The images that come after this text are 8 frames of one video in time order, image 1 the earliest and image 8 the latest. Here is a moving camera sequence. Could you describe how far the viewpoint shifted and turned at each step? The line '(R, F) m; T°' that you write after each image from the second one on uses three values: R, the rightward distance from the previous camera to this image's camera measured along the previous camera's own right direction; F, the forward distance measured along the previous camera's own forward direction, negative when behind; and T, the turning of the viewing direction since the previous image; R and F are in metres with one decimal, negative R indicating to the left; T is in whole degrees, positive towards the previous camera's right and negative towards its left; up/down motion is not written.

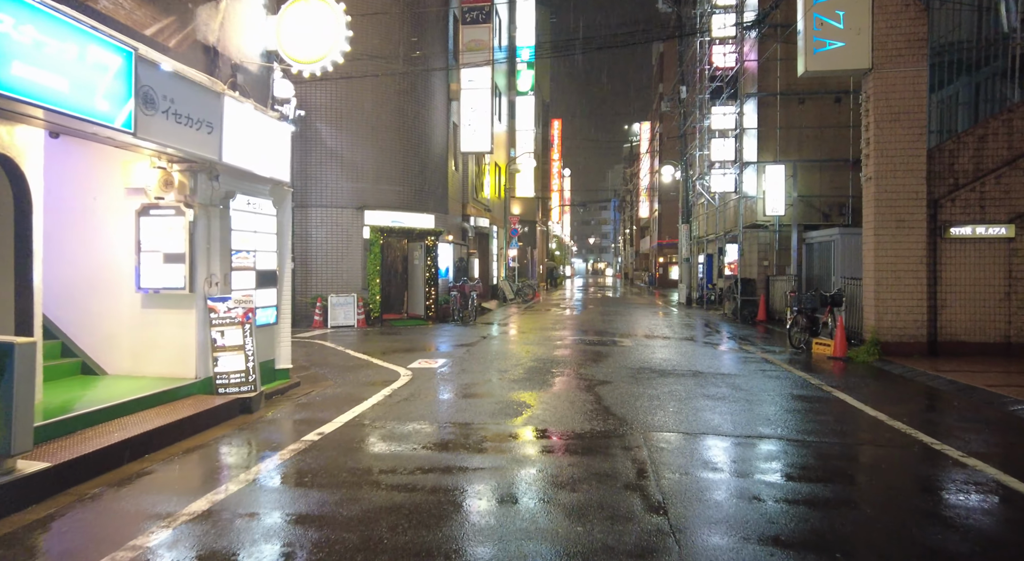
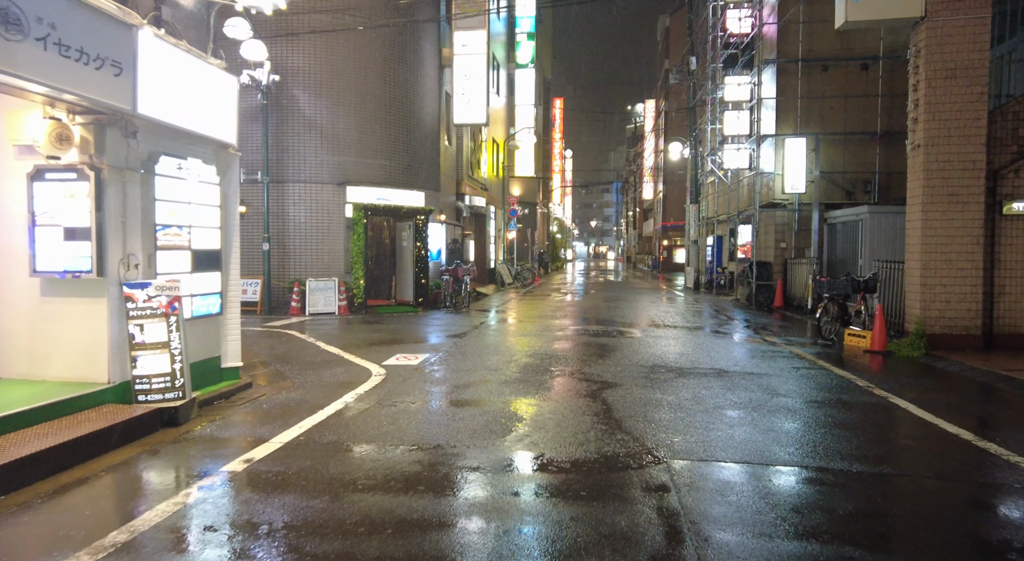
(+0.1, +1.6) m; 0°
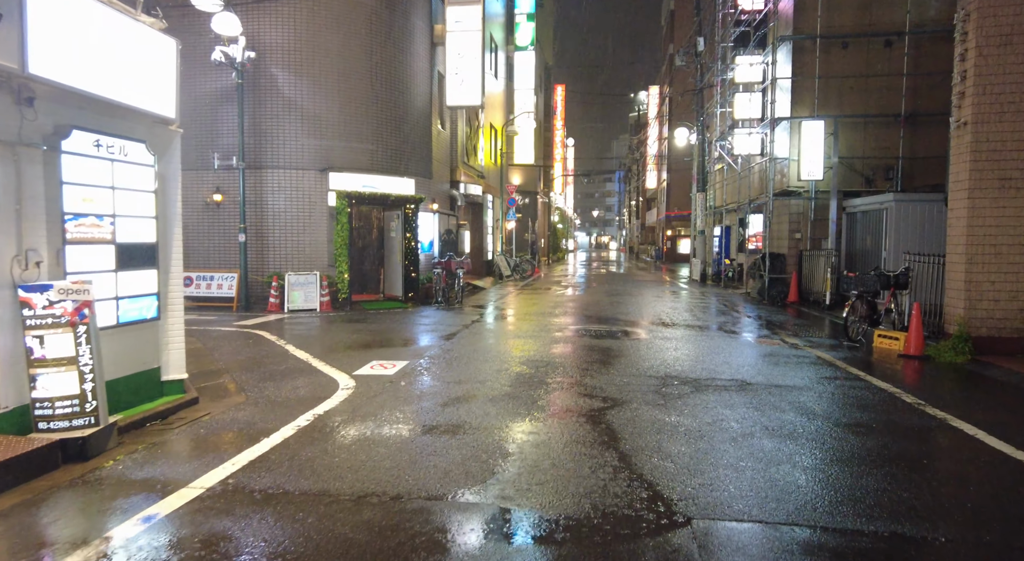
(+0.1, +1.2) m; 0°
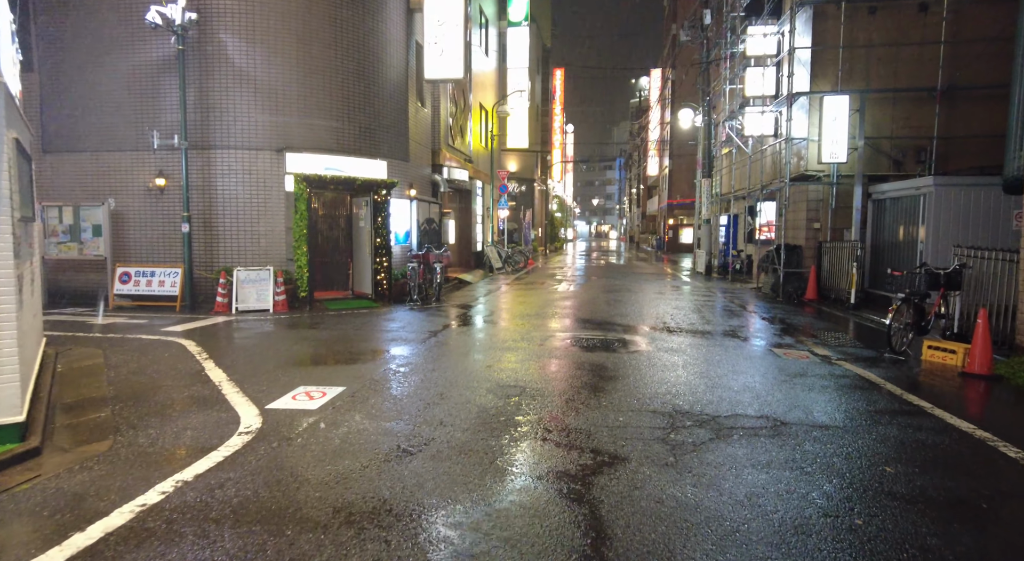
(+0.4, +1.9) m; 0°
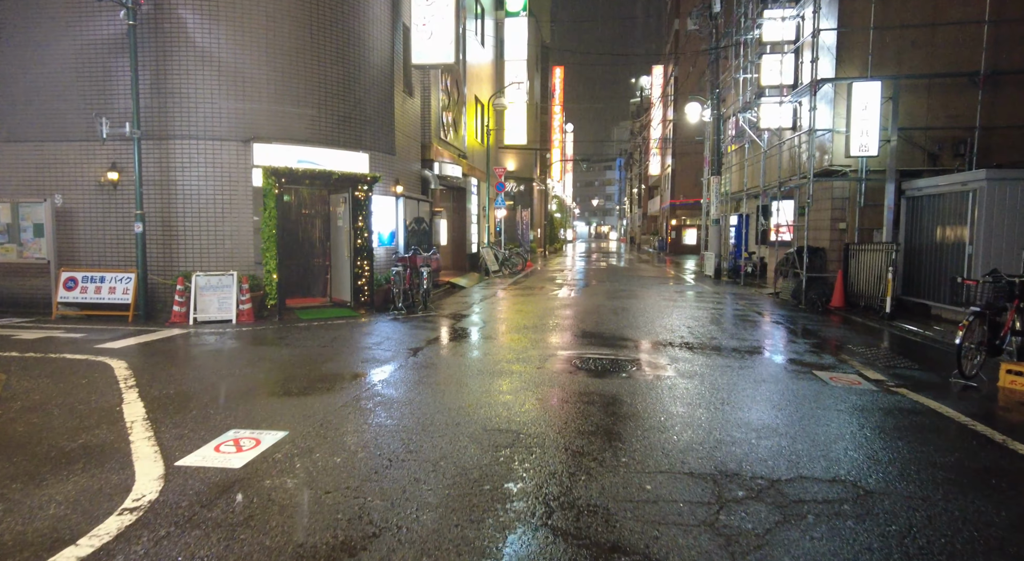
(+0.1, +1.5) m; 0°
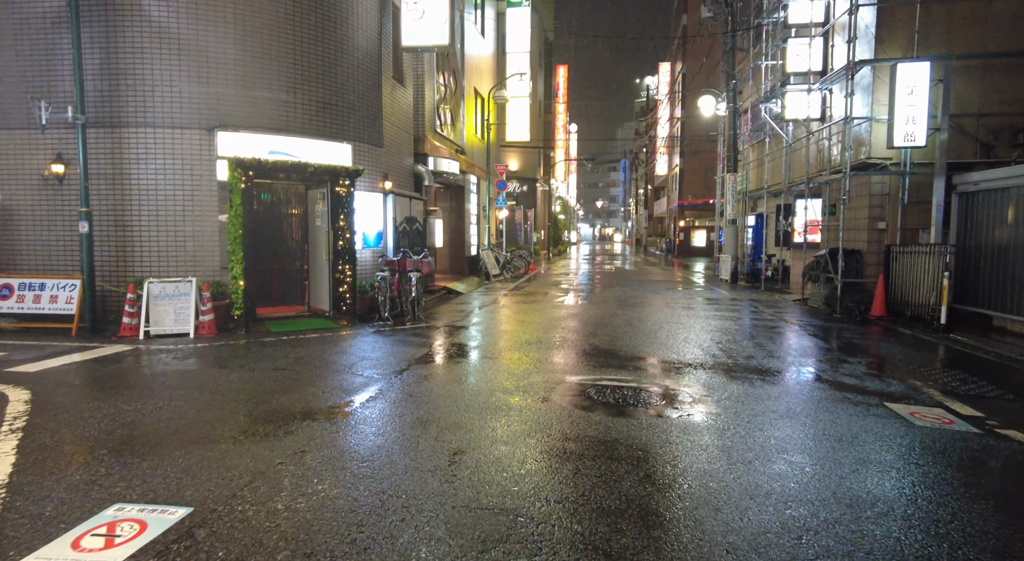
(+0.1, +1.6) m; 0°
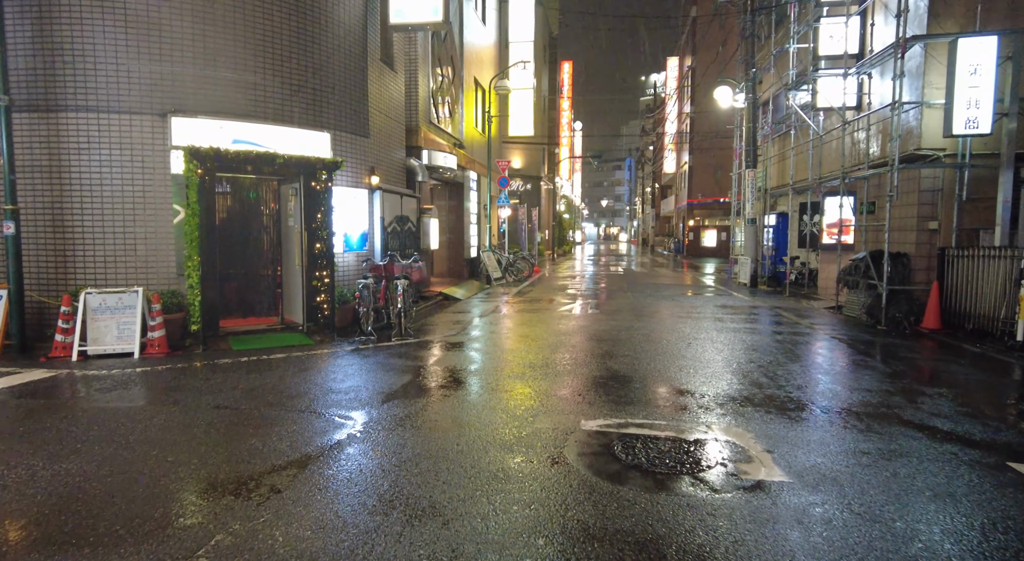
(0.0, +1.6) m; 0°
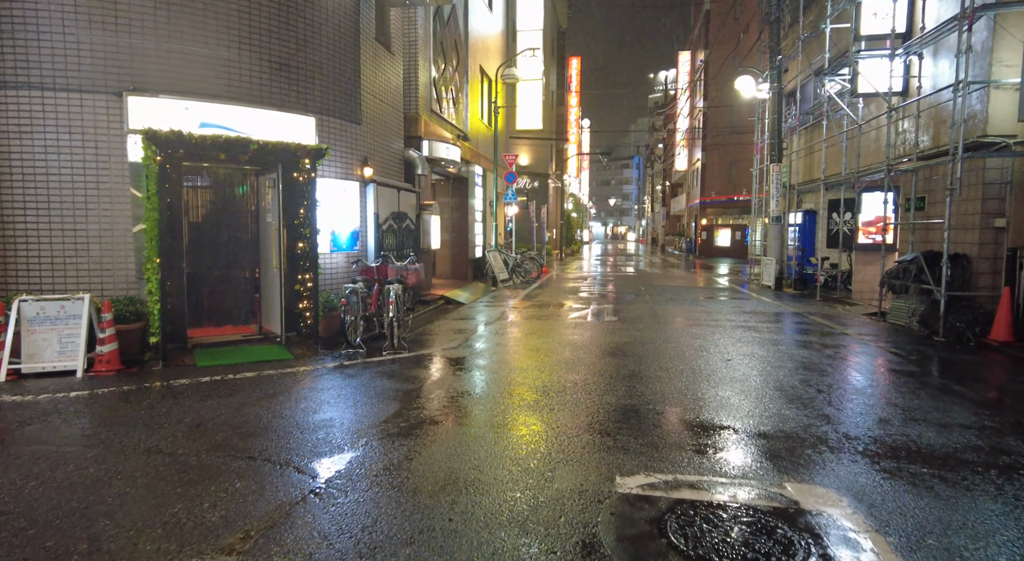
(0.0, +1.4) m; -1°
